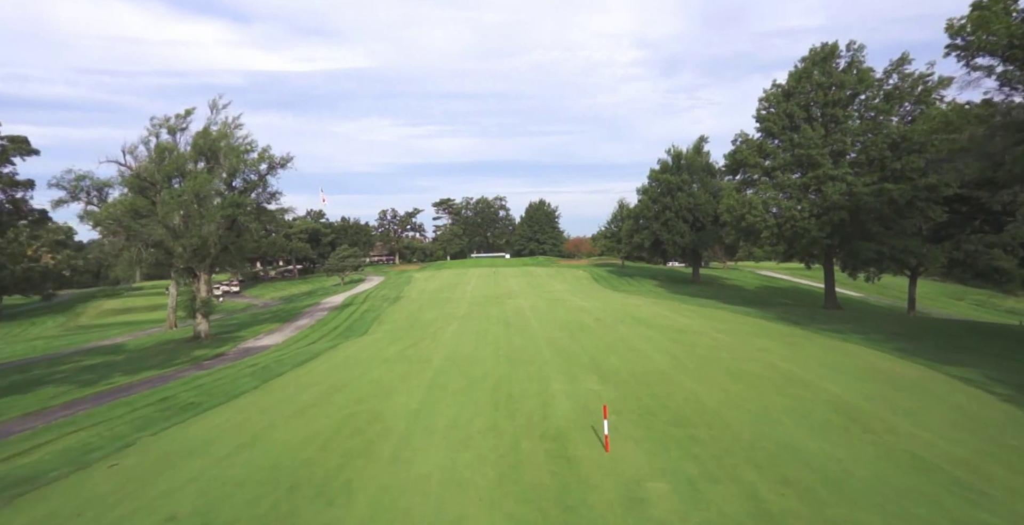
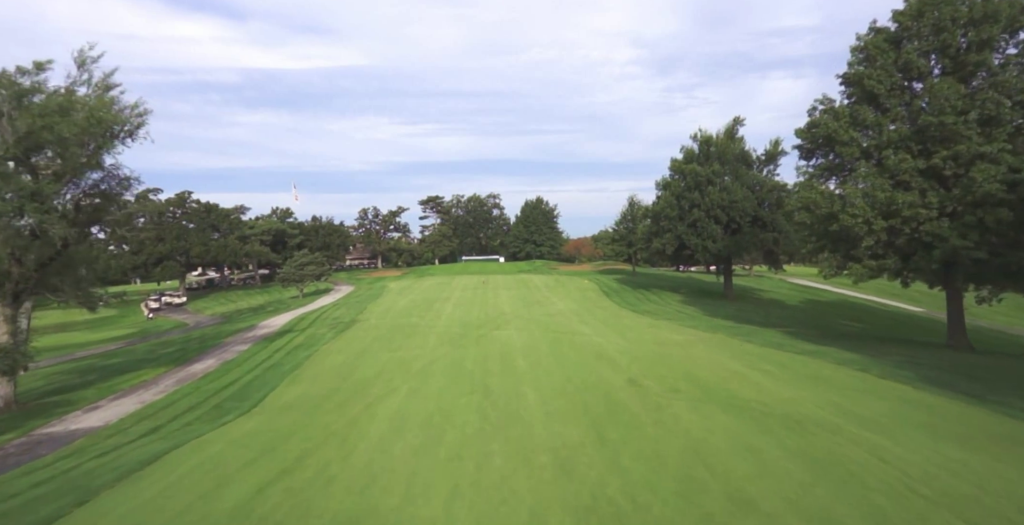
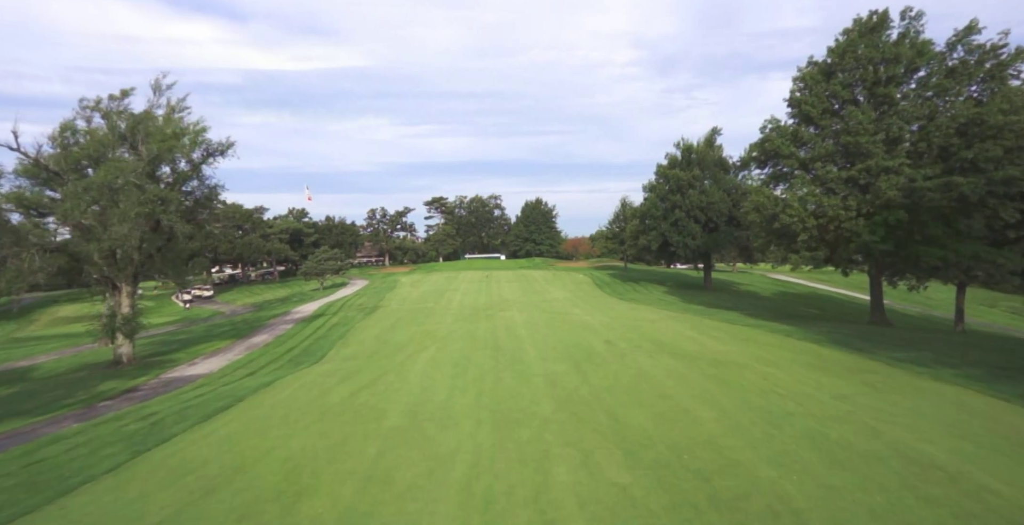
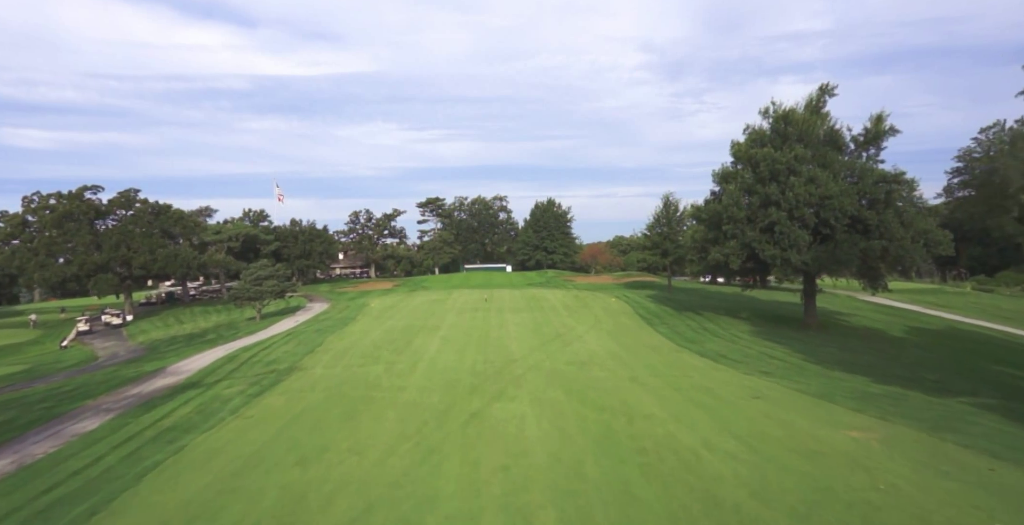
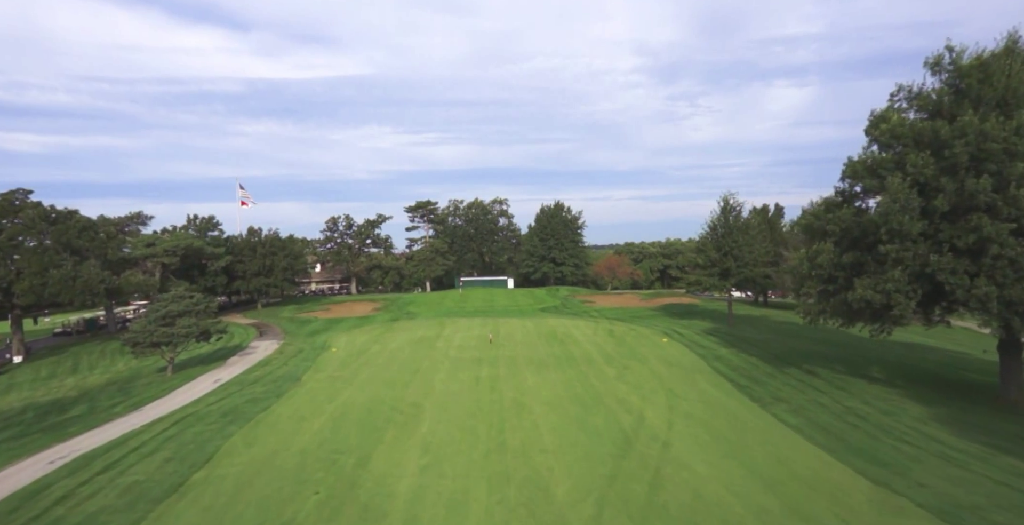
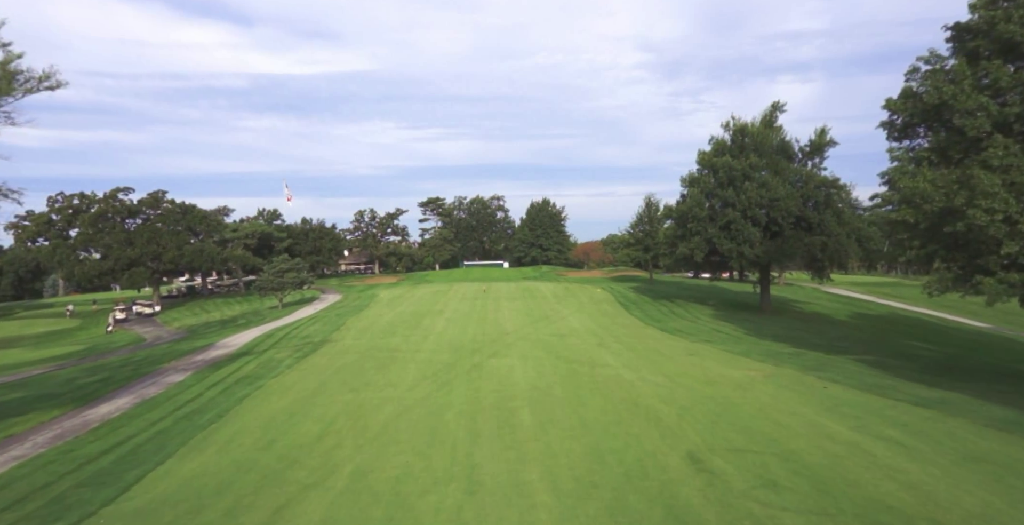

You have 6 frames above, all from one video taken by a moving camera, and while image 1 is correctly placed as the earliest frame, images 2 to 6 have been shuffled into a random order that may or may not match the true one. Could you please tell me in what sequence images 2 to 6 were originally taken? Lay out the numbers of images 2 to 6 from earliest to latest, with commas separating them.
3, 2, 6, 4, 5
